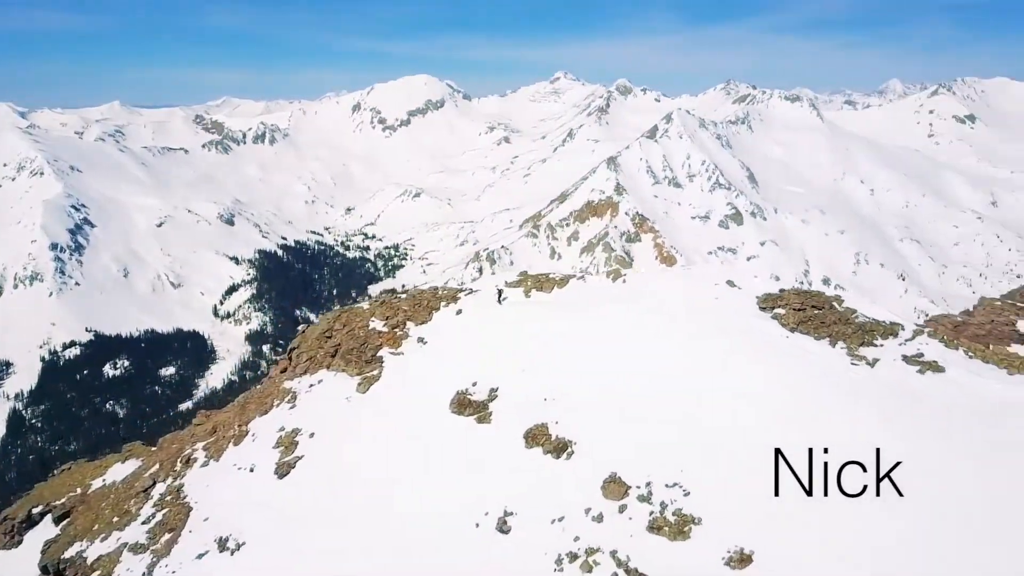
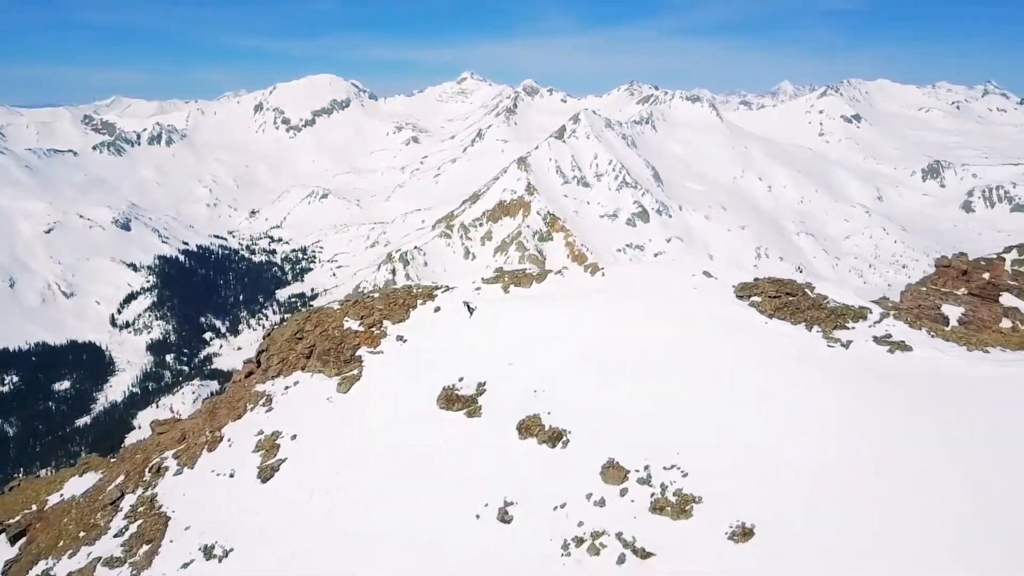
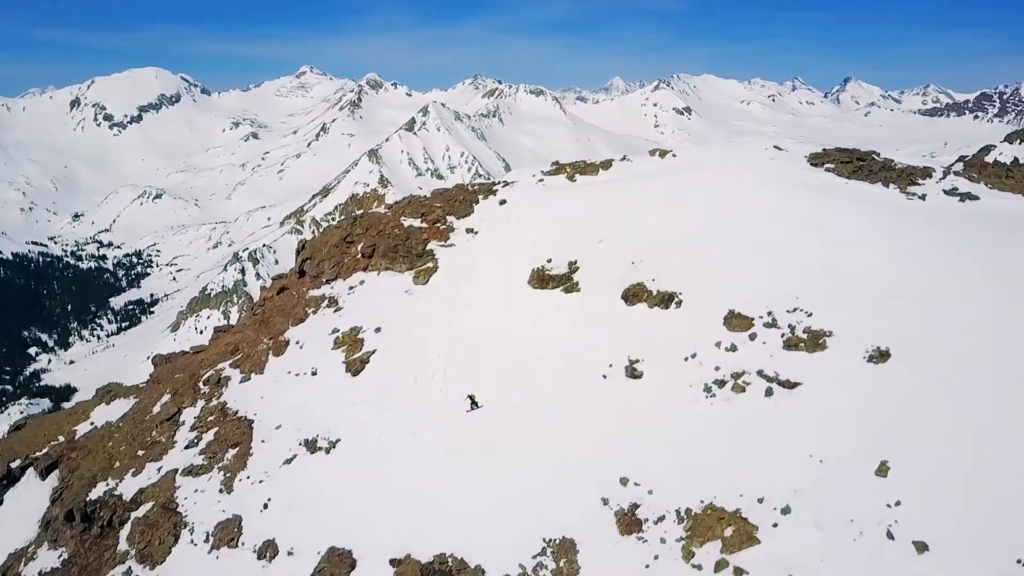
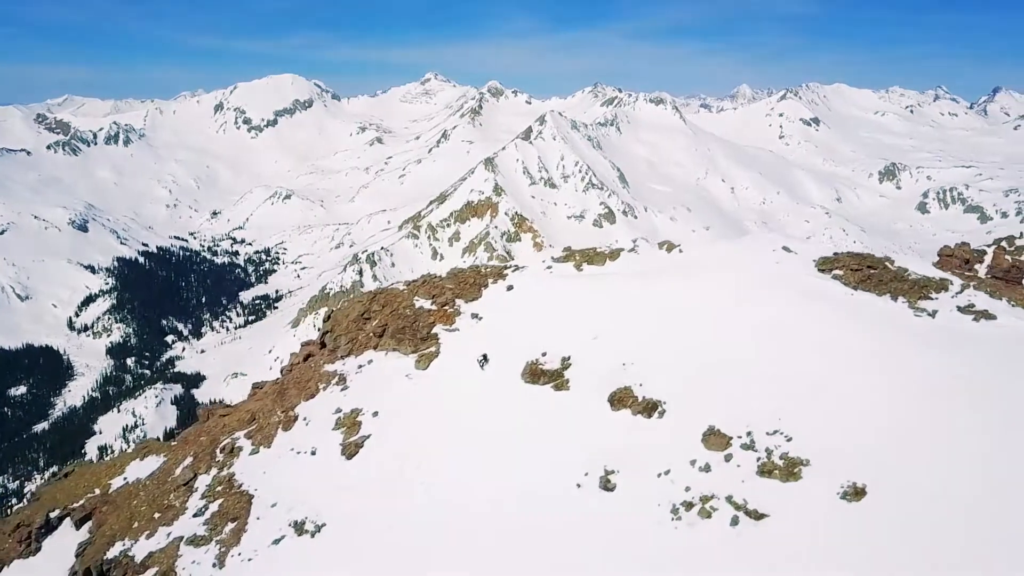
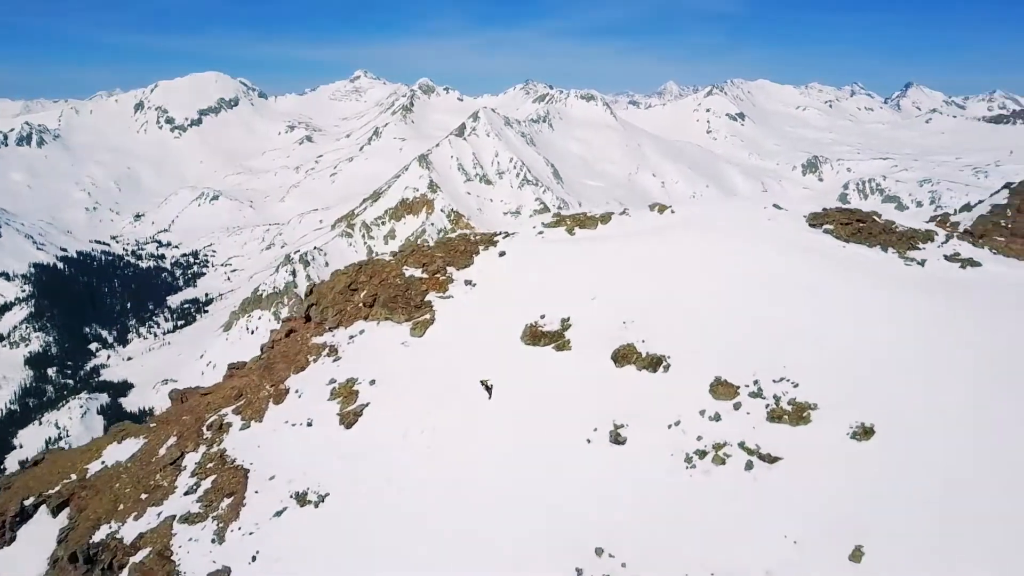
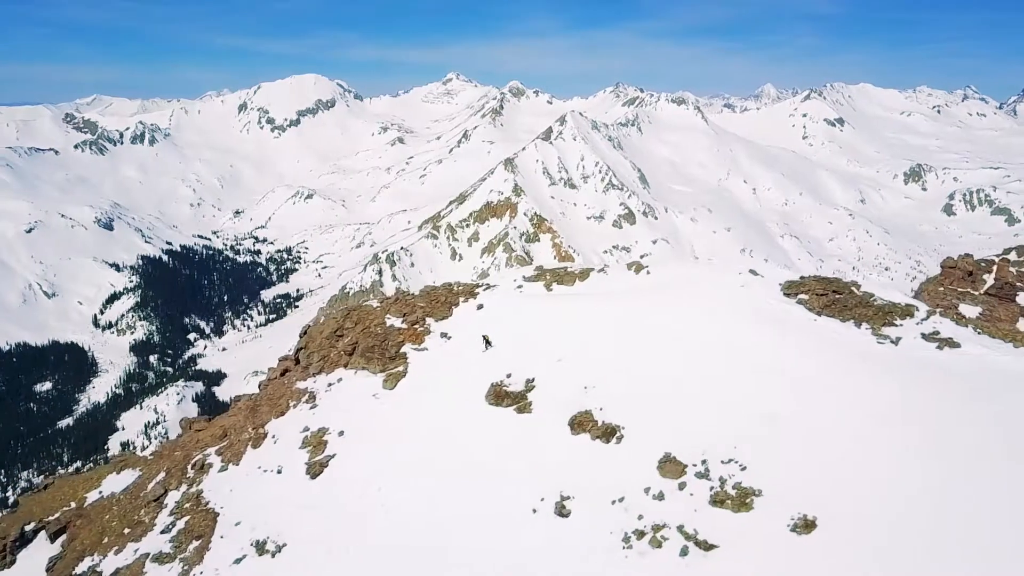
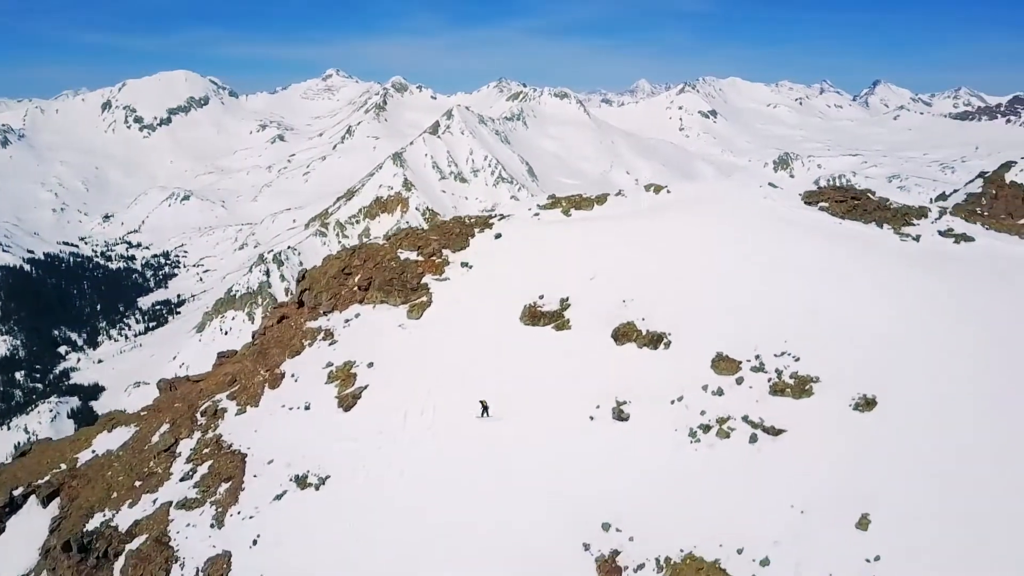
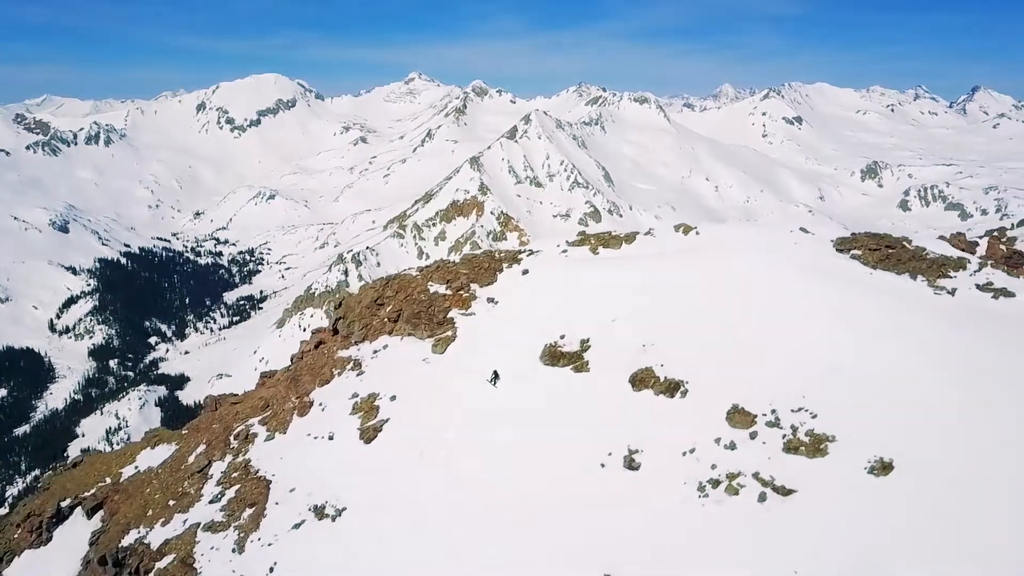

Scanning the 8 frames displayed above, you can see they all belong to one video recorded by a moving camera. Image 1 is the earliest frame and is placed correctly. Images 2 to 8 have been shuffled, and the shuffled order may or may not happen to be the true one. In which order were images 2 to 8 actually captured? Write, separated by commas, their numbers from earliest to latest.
2, 6, 4, 8, 5, 7, 3
